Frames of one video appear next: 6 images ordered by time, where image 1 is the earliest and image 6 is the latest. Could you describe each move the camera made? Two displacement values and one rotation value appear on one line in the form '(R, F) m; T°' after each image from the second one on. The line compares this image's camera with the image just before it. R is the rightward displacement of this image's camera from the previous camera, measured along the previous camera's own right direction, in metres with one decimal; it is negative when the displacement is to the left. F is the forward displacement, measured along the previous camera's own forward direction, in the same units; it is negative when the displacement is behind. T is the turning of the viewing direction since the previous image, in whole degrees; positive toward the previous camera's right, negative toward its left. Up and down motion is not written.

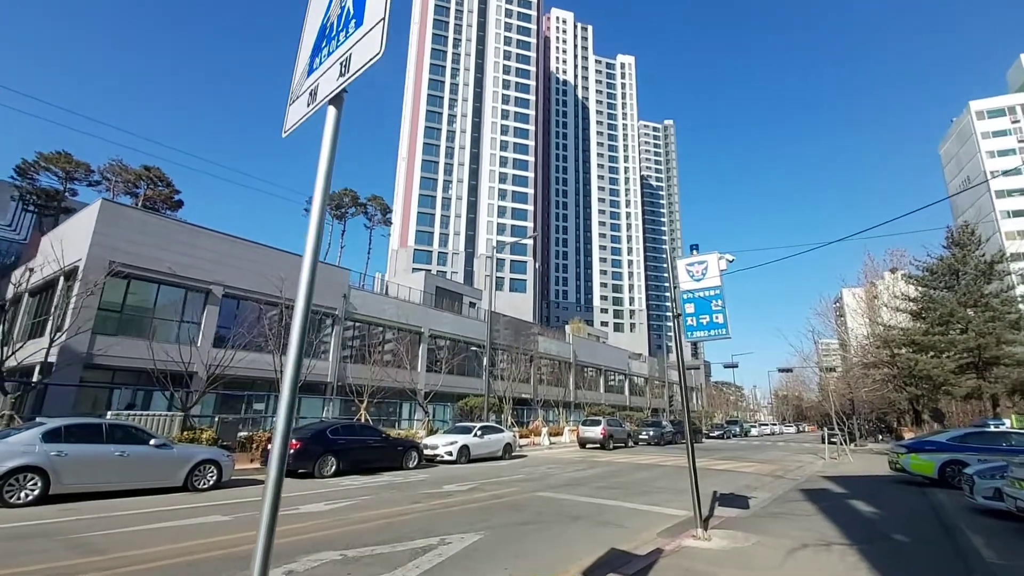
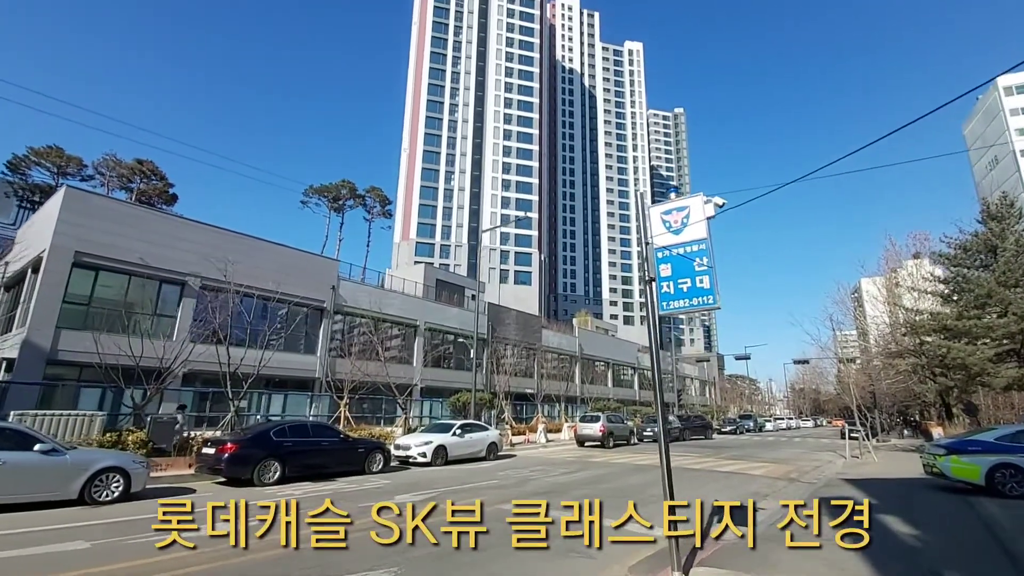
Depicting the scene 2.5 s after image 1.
(+0.9, +1.6) m; -1°
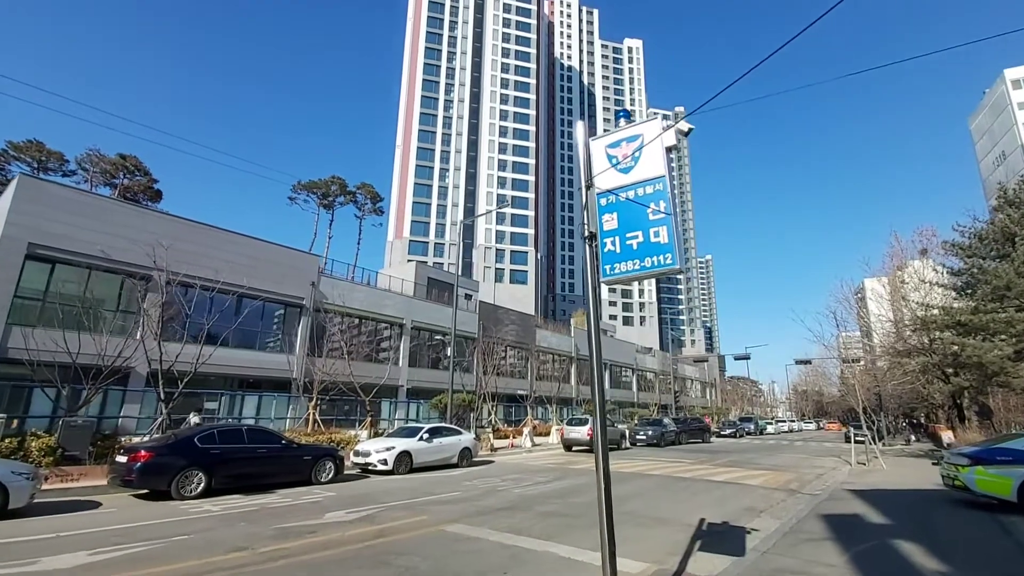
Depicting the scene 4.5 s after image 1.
(+0.8, +1.3) m; 0°
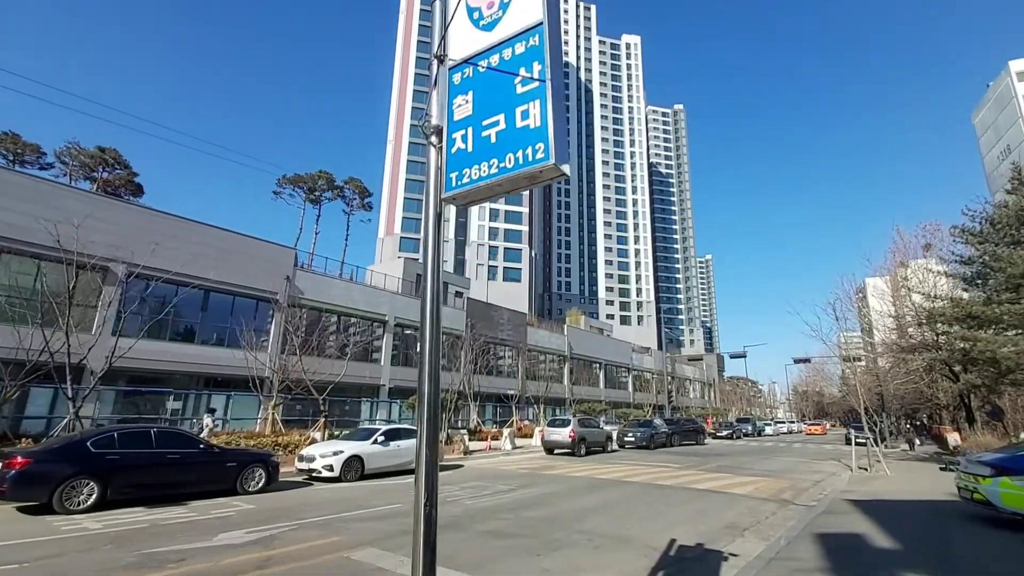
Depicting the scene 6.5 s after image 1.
(+0.8, +1.3) m; 0°
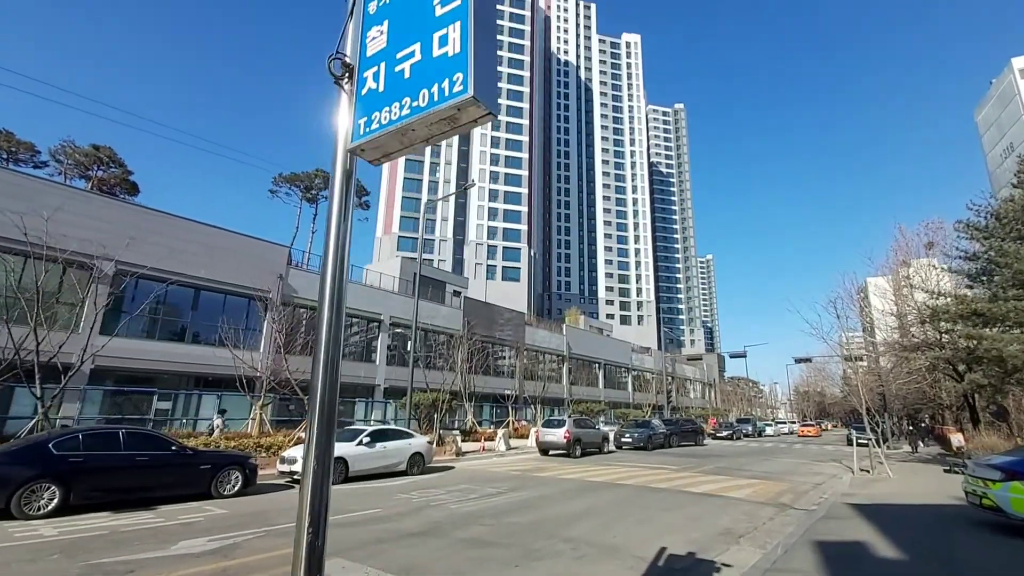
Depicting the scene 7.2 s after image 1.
(+0.3, +0.4) m; 0°
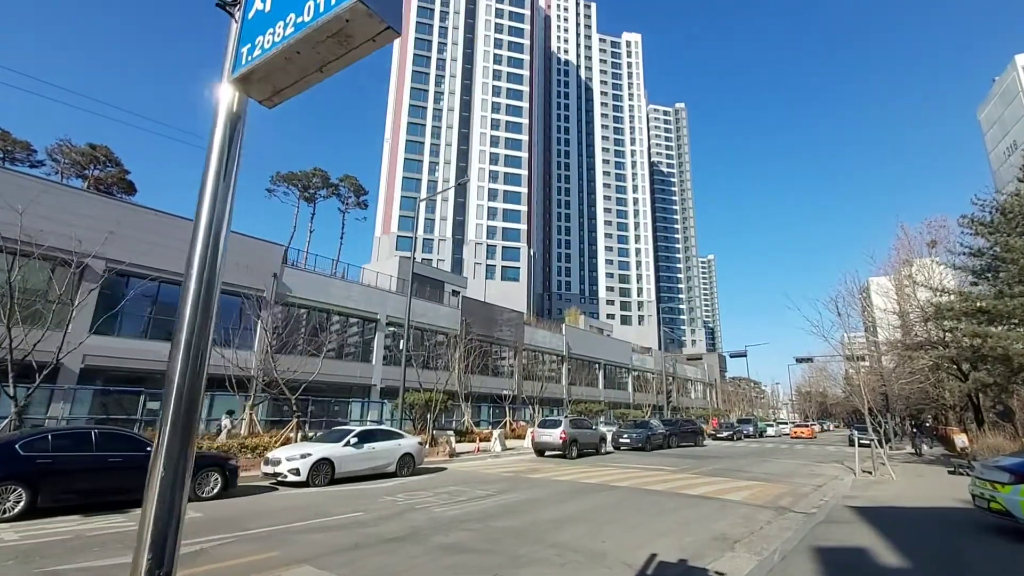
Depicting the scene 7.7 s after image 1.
(+0.2, +0.3) m; 0°
